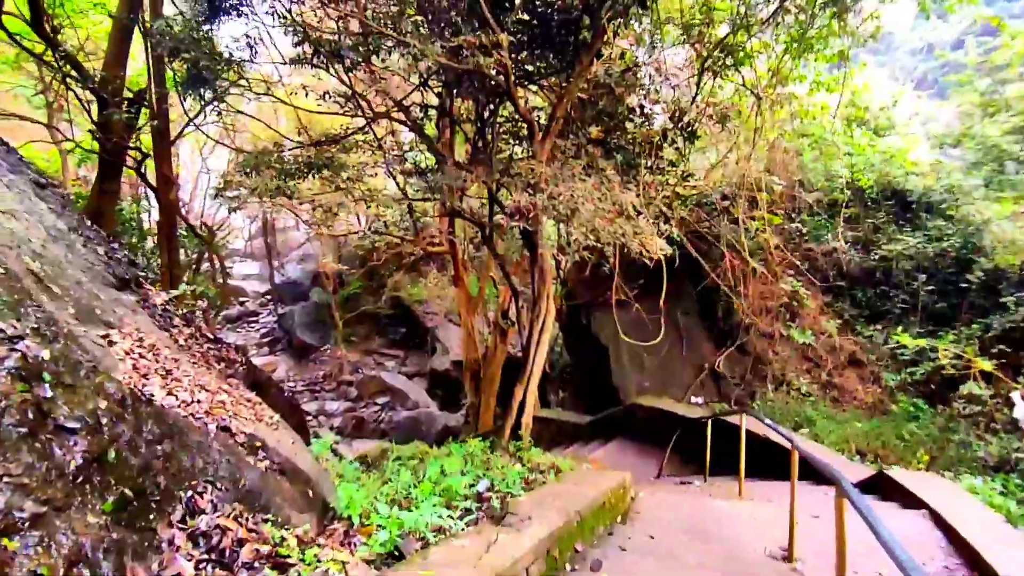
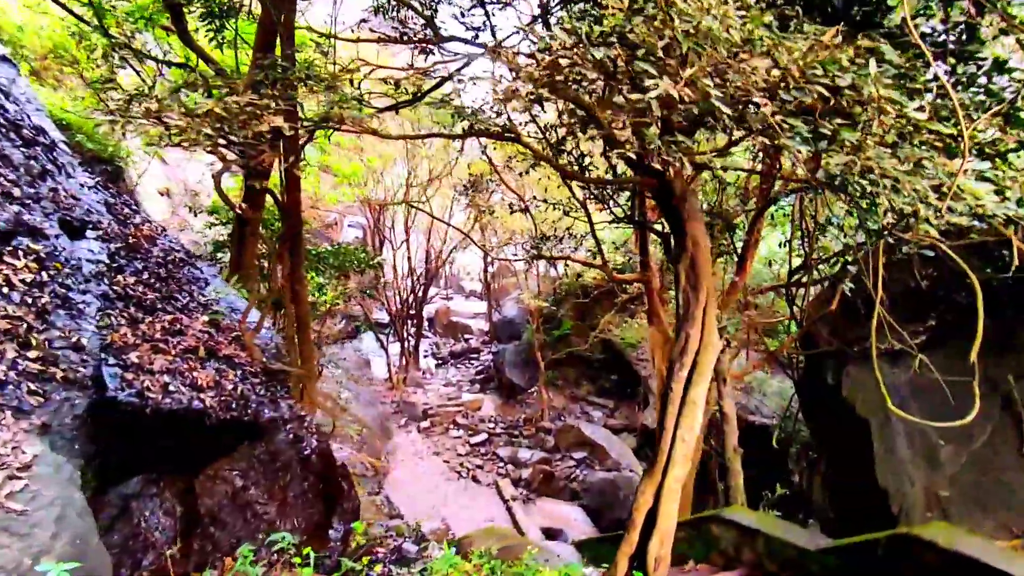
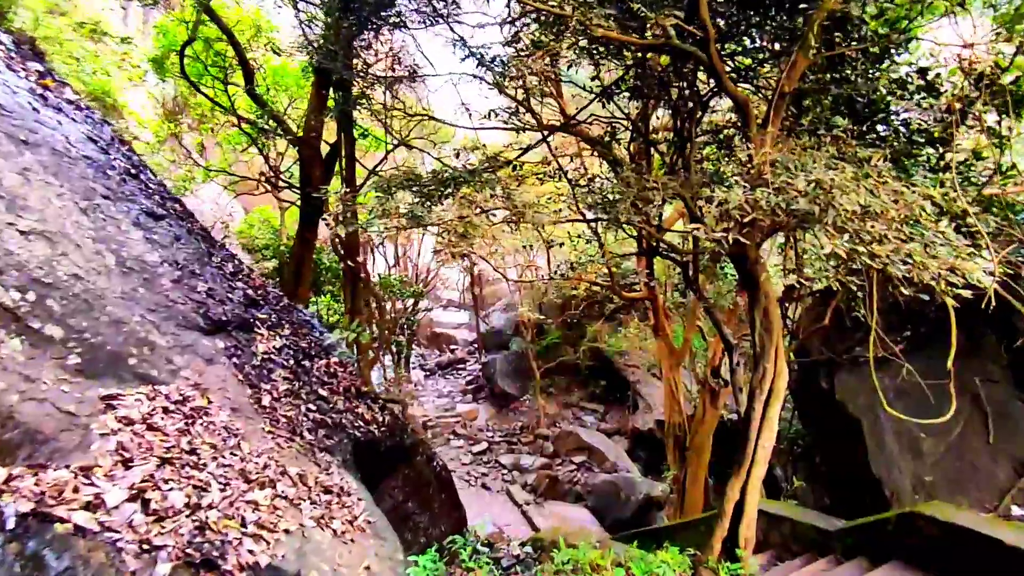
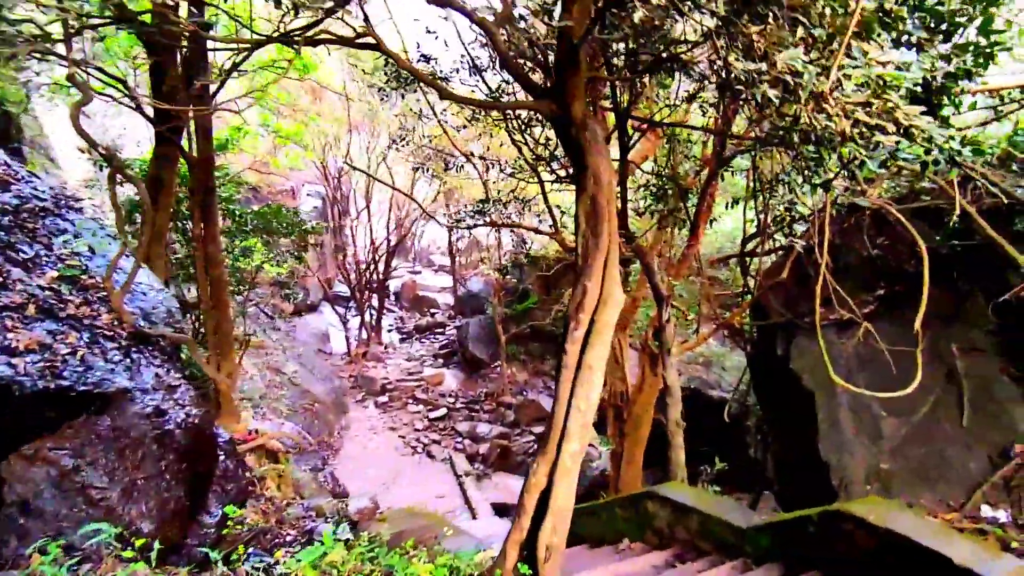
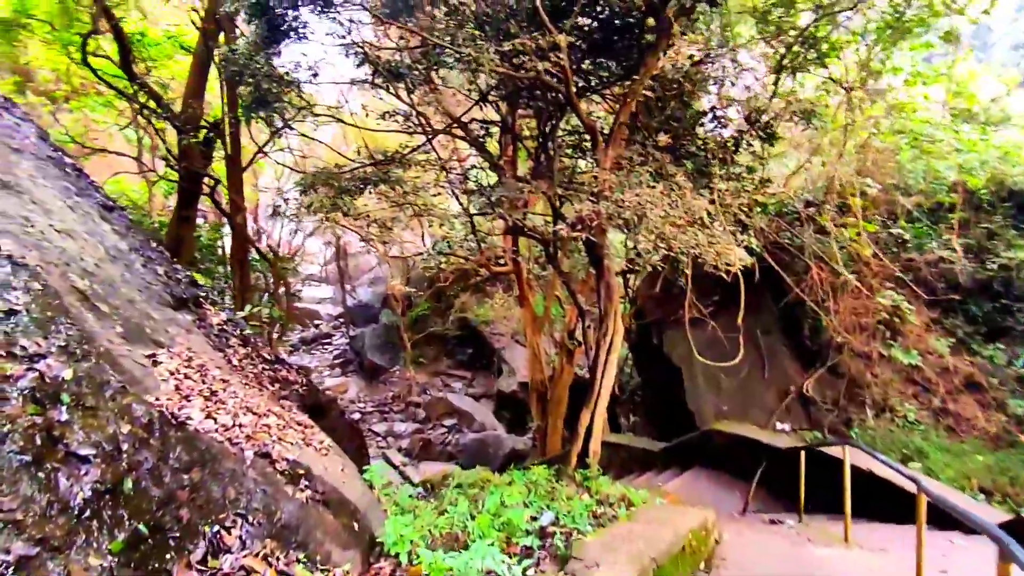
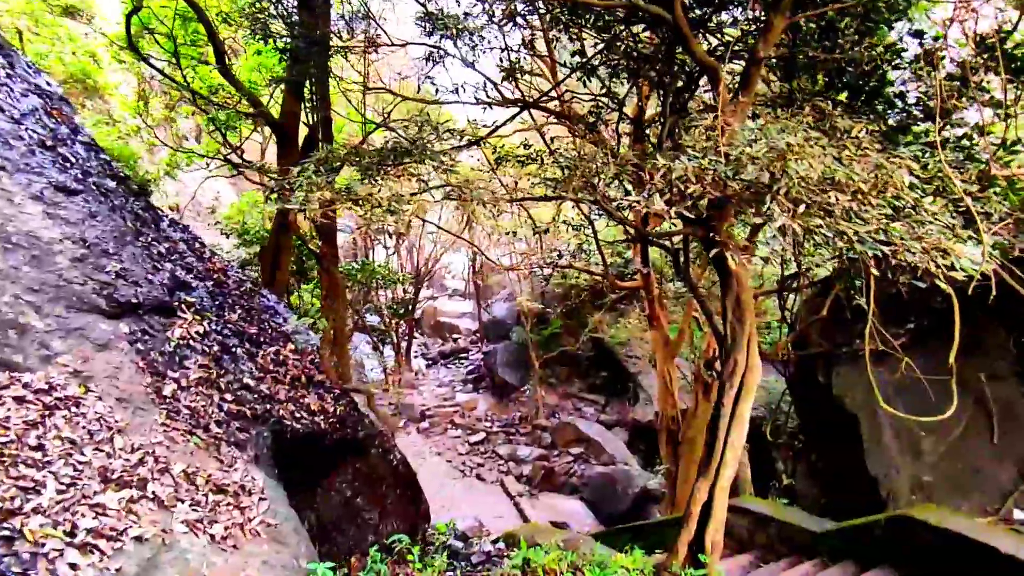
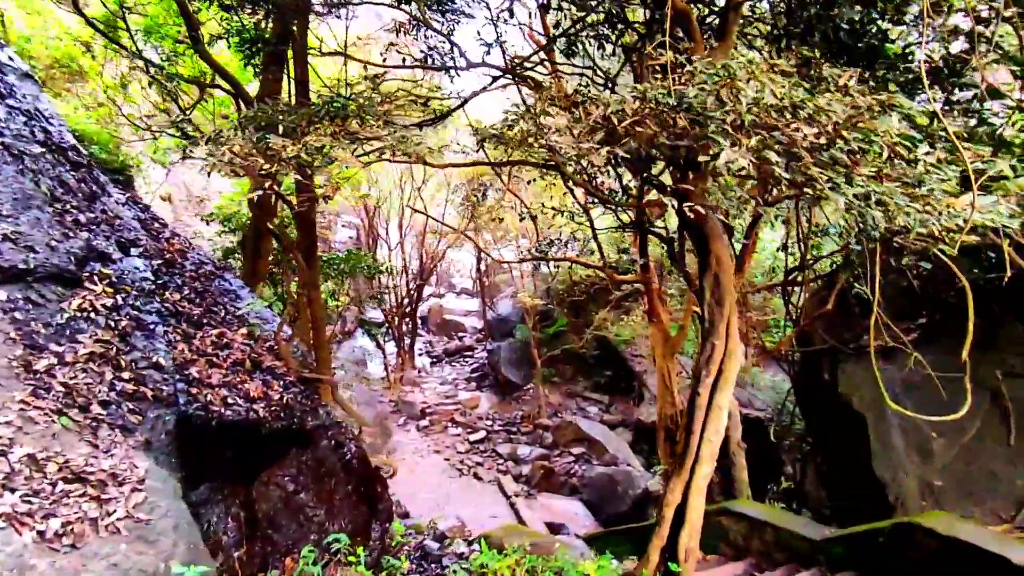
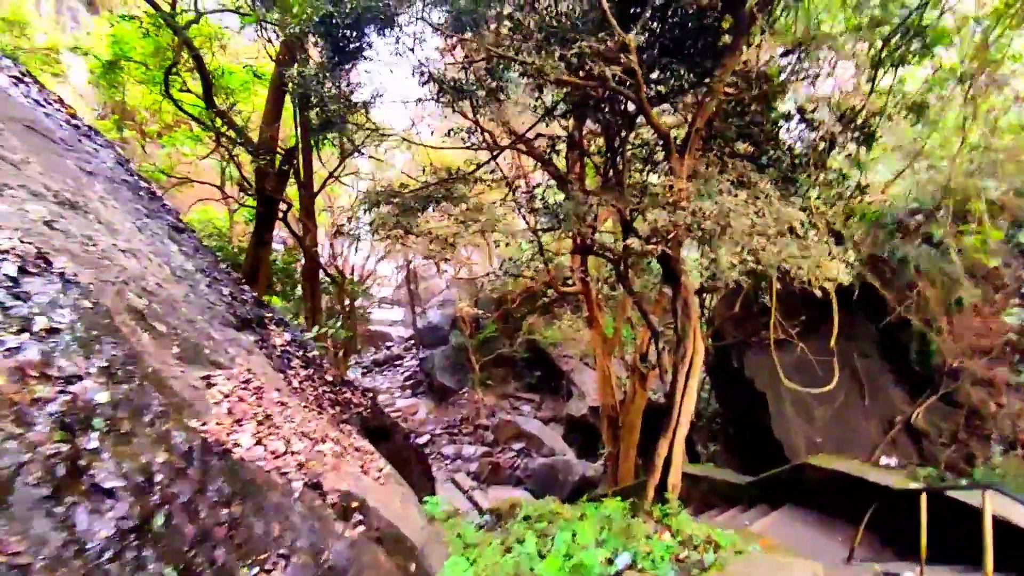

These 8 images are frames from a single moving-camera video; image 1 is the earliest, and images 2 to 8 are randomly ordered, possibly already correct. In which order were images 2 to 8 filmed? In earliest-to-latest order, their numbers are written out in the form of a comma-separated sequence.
5, 8, 3, 6, 7, 2, 4
